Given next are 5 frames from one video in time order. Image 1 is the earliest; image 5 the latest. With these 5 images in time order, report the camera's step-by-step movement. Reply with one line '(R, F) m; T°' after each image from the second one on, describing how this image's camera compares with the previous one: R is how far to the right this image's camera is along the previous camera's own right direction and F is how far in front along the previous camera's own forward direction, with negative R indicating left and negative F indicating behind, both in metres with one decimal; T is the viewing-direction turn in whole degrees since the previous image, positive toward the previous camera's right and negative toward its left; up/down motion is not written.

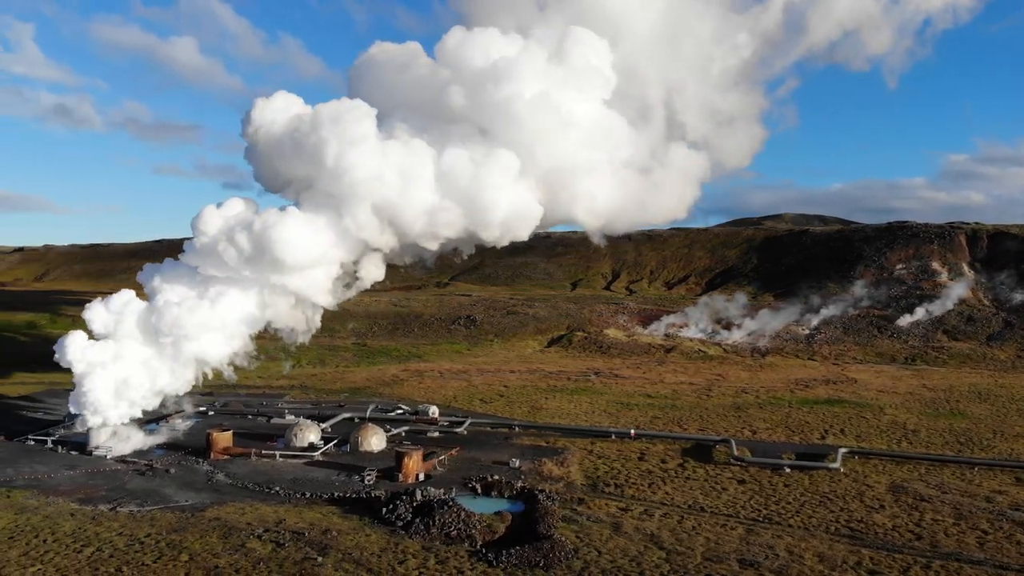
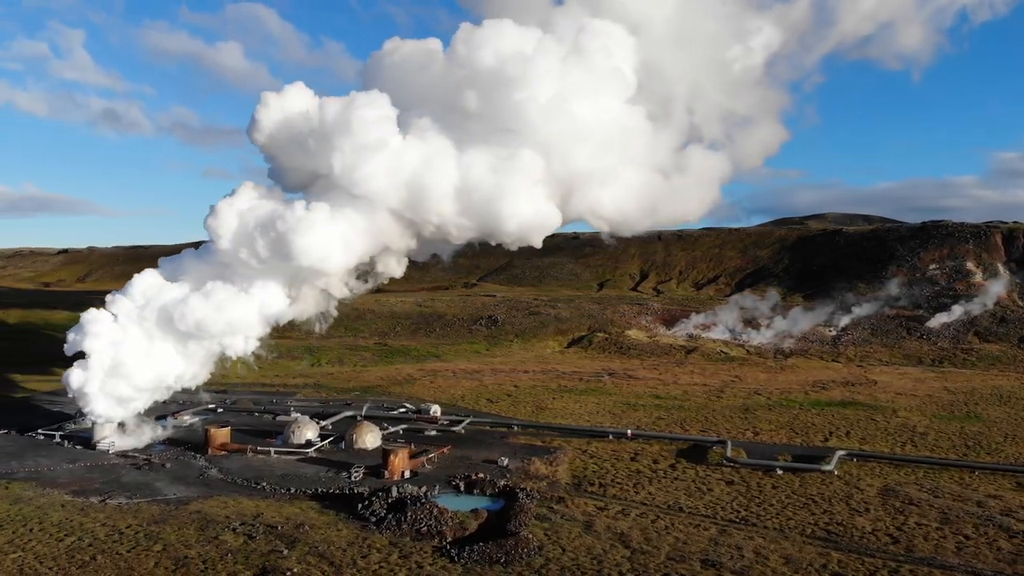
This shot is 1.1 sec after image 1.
(+1.9, -0.1) m; -3°
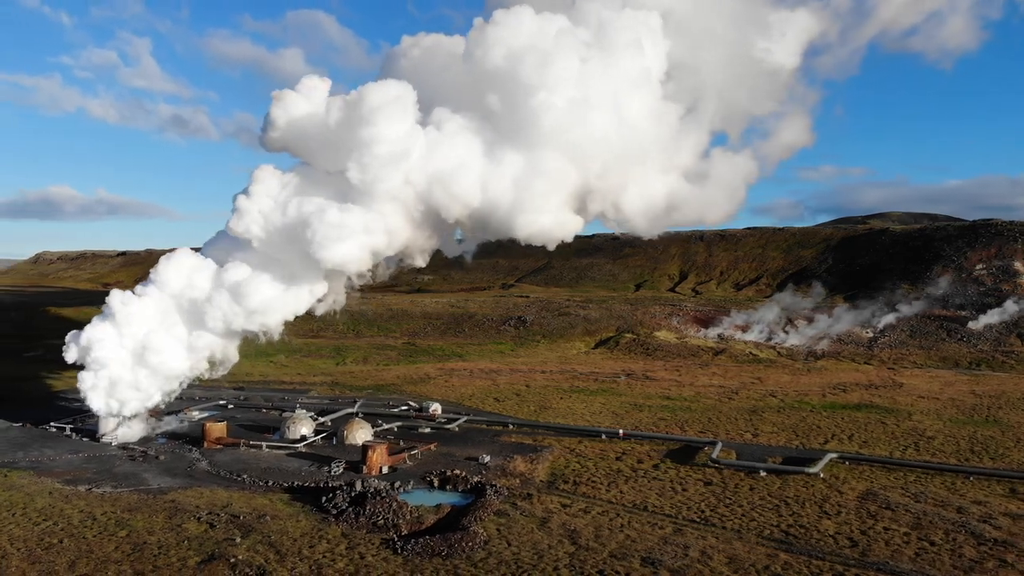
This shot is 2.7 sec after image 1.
(+2.7, -0.2) m; -4°
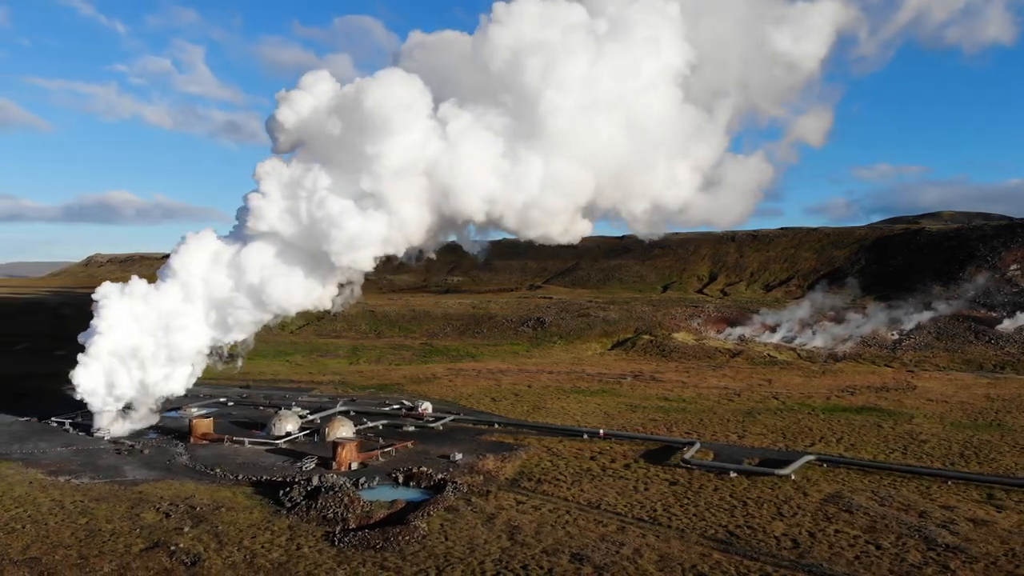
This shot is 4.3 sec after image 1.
(+2.7, -0.2) m; -3°
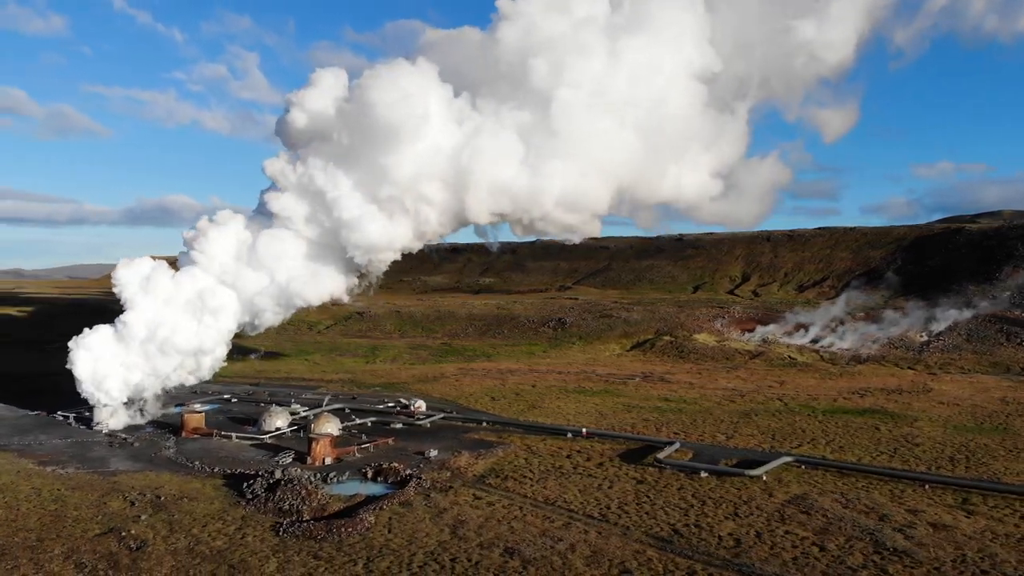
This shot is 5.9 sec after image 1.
(+2.8, -0.2) m; -3°
